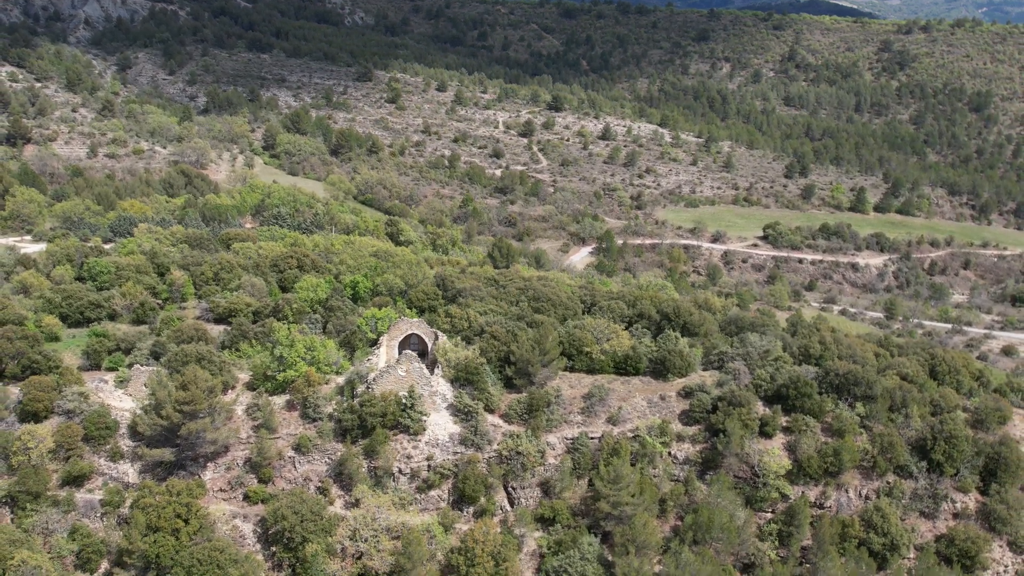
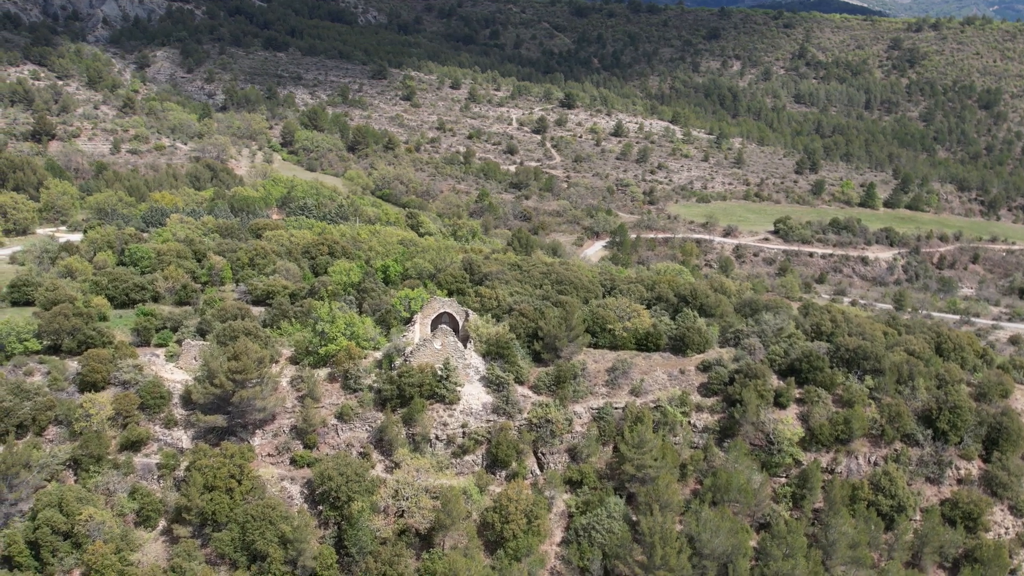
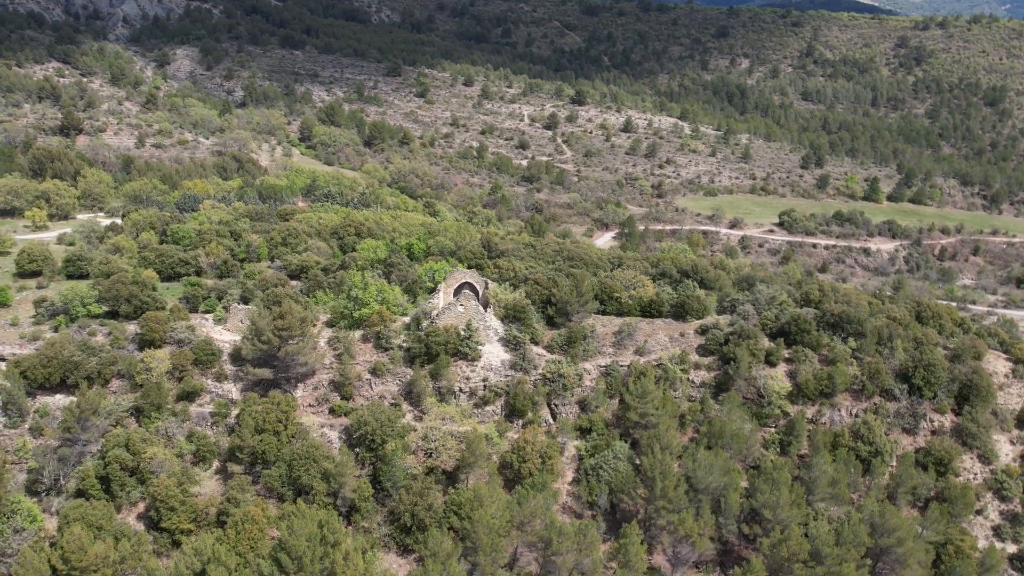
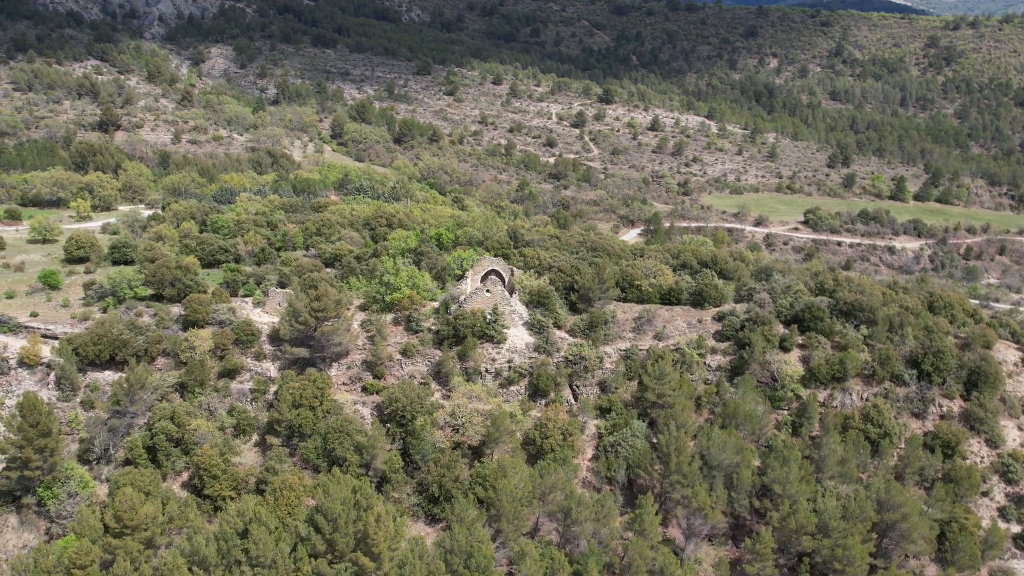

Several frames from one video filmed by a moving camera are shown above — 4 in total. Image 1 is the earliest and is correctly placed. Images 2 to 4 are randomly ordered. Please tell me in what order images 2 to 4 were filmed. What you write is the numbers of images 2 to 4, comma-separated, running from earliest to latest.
2, 3, 4
